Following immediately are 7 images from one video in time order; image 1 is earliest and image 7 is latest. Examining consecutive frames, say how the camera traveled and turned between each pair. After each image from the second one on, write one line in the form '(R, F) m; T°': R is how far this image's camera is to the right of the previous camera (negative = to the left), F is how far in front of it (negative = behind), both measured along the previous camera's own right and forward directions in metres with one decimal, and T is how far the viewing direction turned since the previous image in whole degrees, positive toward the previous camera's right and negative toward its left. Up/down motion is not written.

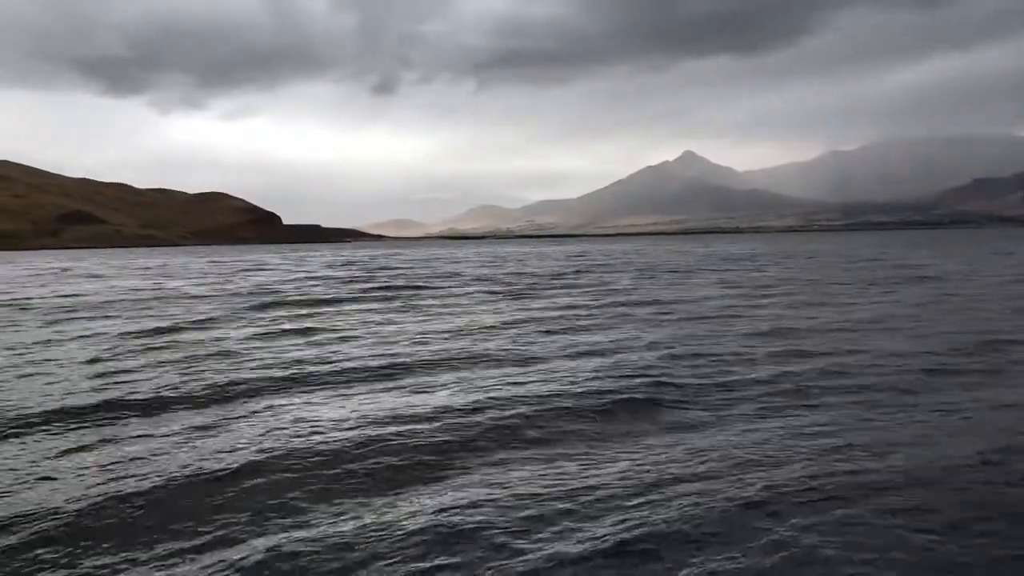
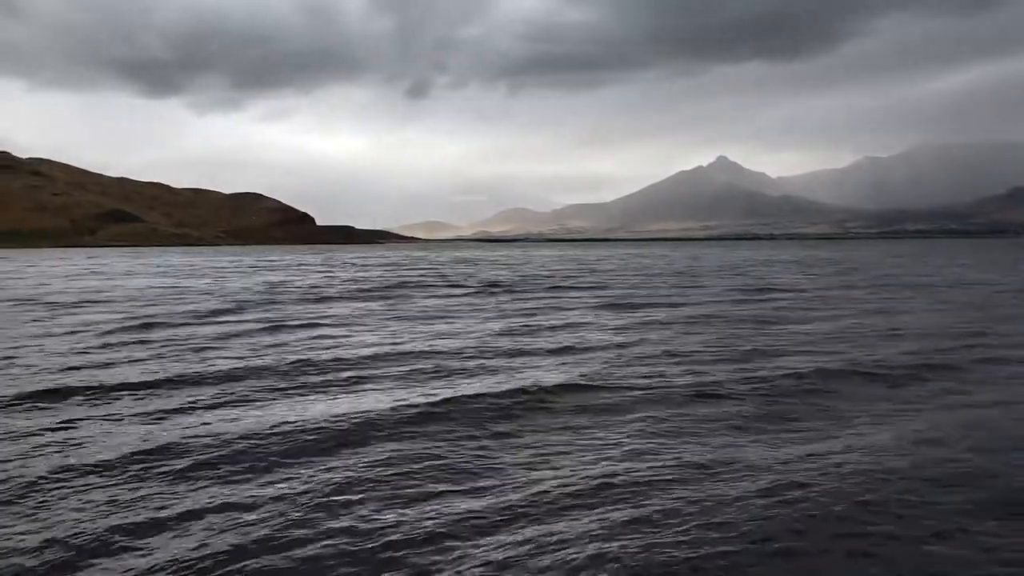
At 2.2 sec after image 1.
(+3.1, -1.5) m; -2°
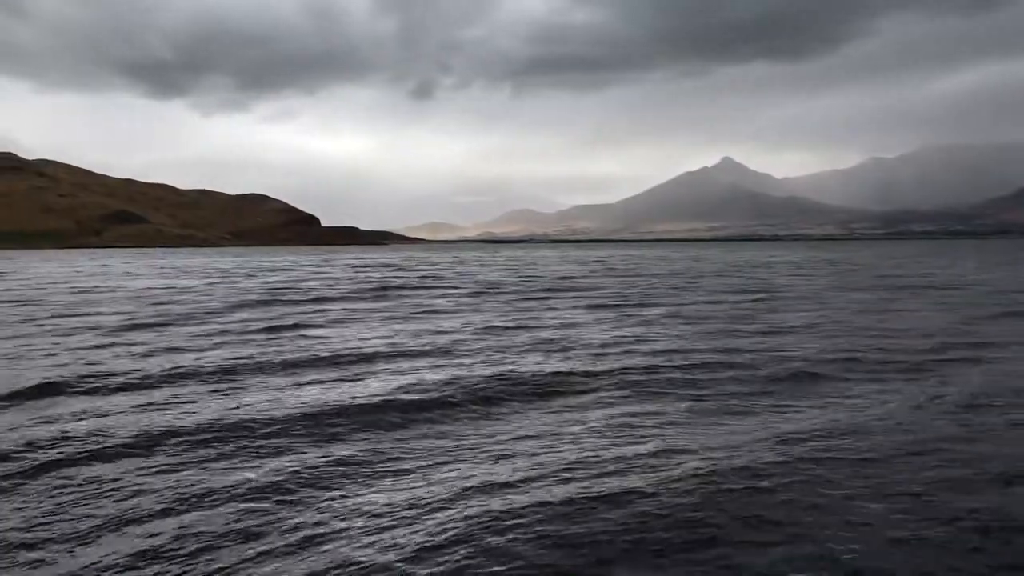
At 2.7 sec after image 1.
(-0.4, +0.9) m; 0°
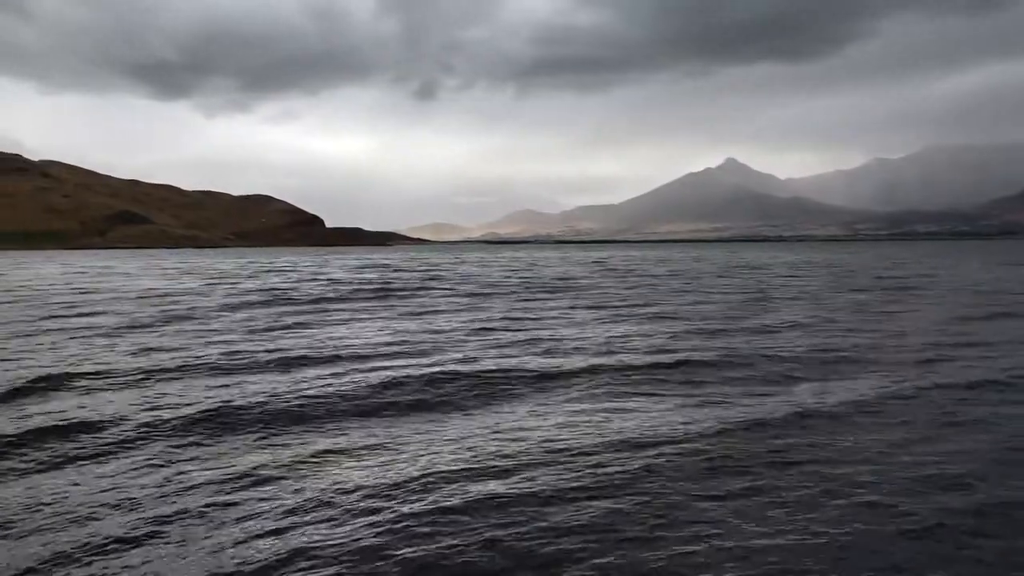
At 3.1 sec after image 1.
(-3.6, +6.7) m; 0°
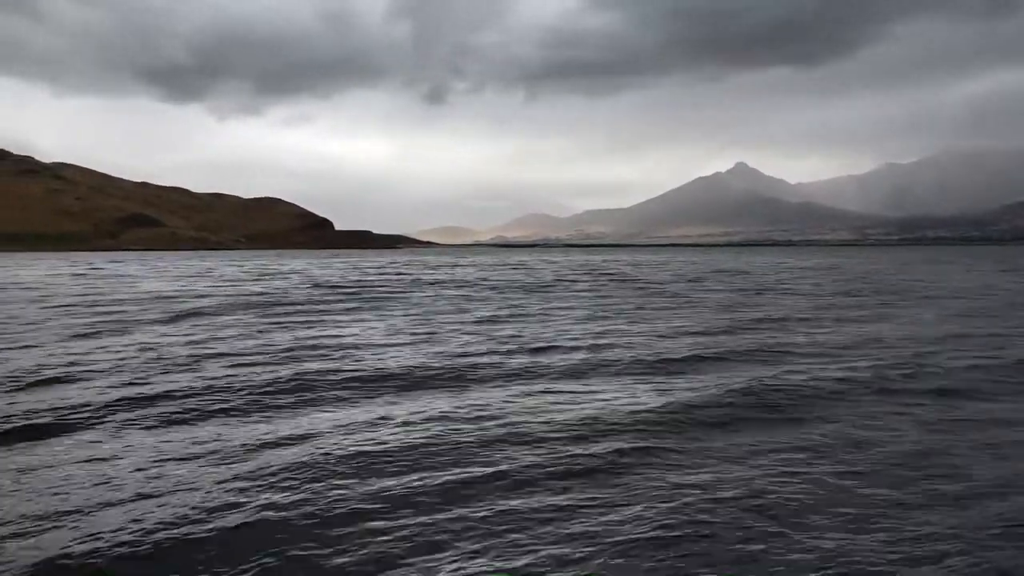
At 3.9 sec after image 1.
(+1.5, -5.3) m; -1°
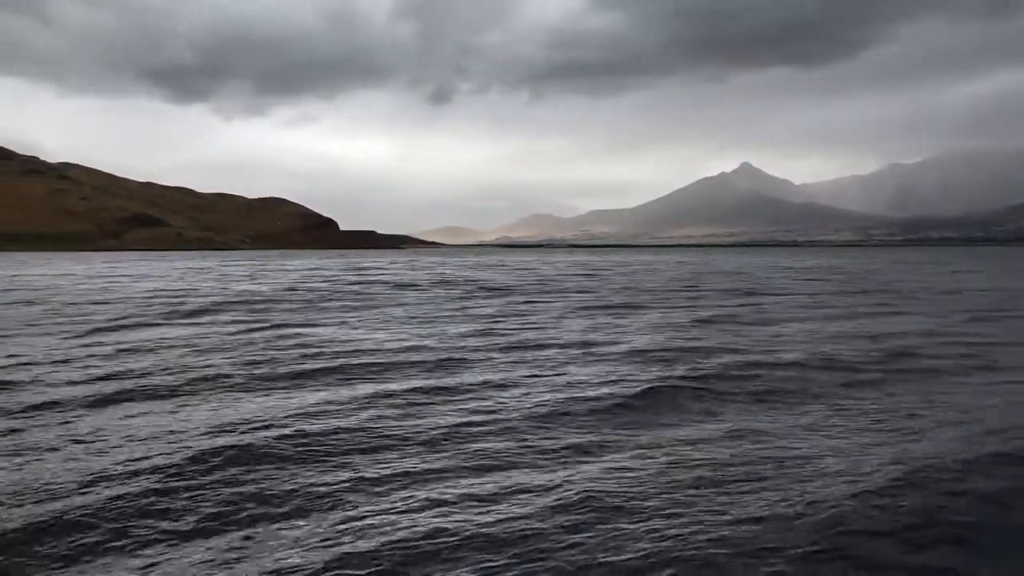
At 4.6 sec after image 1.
(+0.8, -0.7) m; 0°
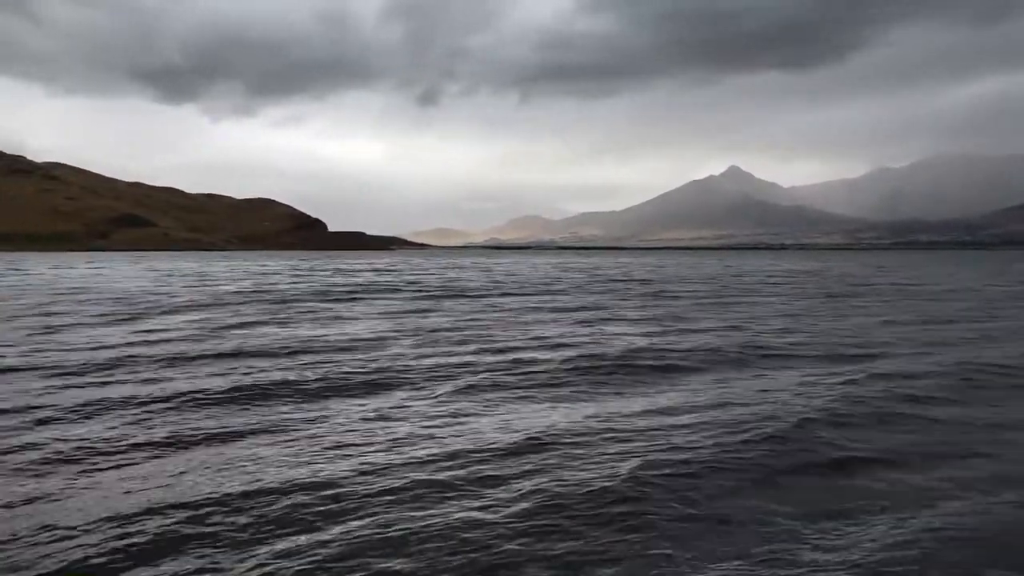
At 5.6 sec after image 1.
(+1.3, -1.0) m; +1°
